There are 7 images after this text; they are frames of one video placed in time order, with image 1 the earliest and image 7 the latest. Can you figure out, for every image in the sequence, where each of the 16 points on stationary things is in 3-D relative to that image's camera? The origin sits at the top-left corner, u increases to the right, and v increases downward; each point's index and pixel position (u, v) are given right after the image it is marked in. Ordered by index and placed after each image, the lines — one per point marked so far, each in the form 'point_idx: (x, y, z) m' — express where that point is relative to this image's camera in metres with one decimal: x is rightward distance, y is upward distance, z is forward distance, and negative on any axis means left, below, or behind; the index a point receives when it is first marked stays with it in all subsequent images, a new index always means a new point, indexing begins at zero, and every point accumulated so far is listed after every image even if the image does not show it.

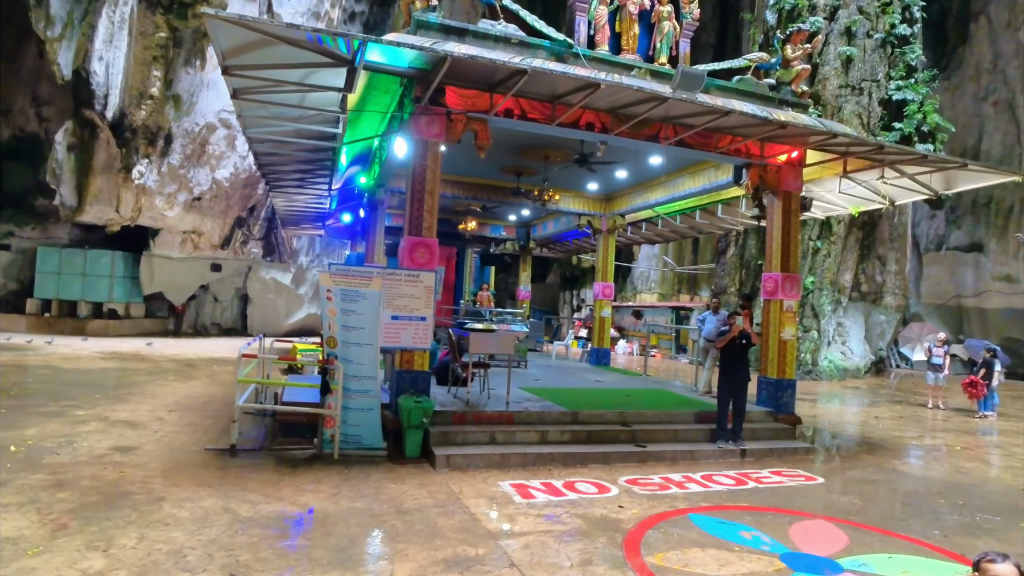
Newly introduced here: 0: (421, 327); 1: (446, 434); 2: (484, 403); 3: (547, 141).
0: (-1.0, -0.4, +6.4) m
1: (-0.7, -1.6, +6.2) m
2: (-0.3, -1.5, +7.2) m
3: (+0.6, +2.4, +9.2) m
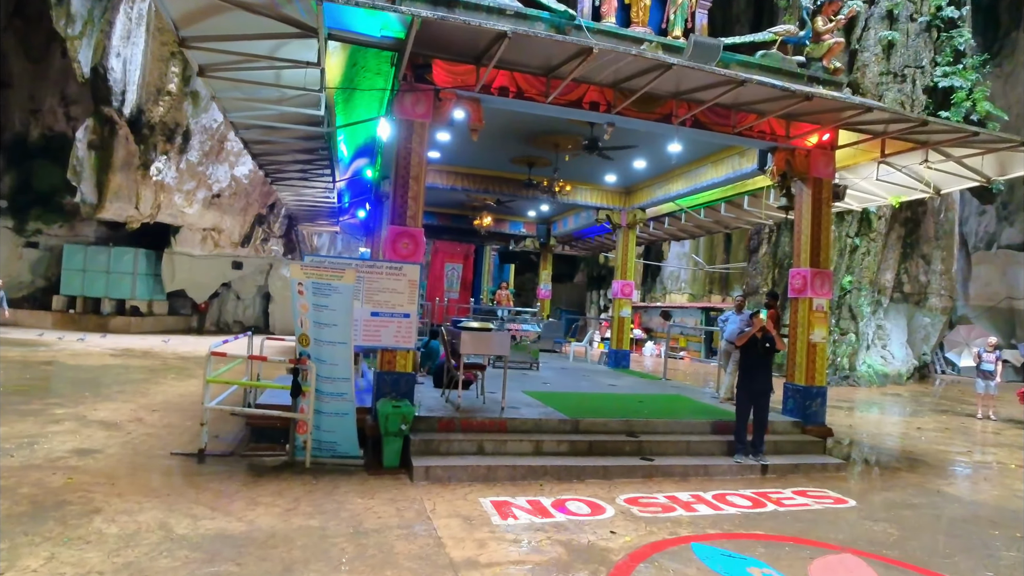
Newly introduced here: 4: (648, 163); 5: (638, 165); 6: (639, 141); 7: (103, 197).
0: (-1.1, -0.4, +5.9) m
1: (-0.8, -1.5, +5.6) m
2: (-0.4, -1.4, +6.6) m
3: (+0.6, +2.5, +8.6) m
4: (+2.6, +2.3, +10.7) m
5: (+2.4, +2.3, +10.9) m
6: (+2.0, +2.3, +9.0) m
7: (-12.7, +2.8, +17.8) m
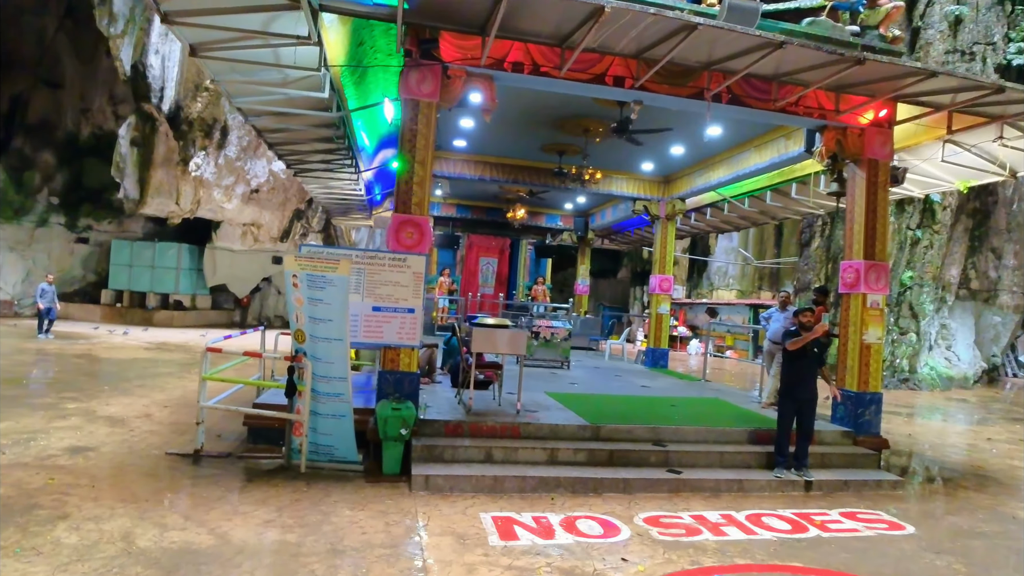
0: (-1.0, -0.3, +5.4) m
1: (-0.7, -1.5, +5.2) m
2: (-0.2, -1.3, +6.2) m
3: (+0.9, +2.6, +8.0) m
4: (+3.0, +2.4, +10.0) m
5: (+2.9, +2.4, +10.2) m
6: (+2.3, +2.4, +8.3) m
7: (-11.7, +3.0, +18.2) m
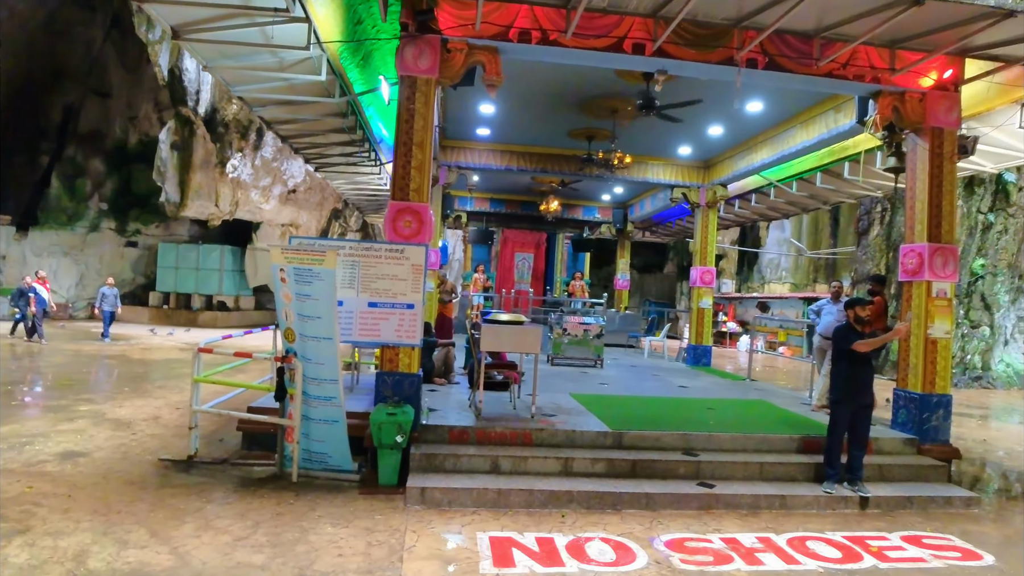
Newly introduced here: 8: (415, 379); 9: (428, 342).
0: (-0.9, -0.3, +5.0) m
1: (-0.7, -1.4, +4.8) m
2: (-0.1, -1.3, +5.7) m
3: (+1.2, +2.6, +7.4) m
4: (+3.4, +2.6, +9.2) m
5: (+3.3, +2.6, +9.4) m
6: (+2.5, +2.5, +7.6) m
7: (-10.6, +3.0, +18.6) m
8: (-0.9, -0.8, +5.1) m
9: (-1.0, -0.7, +7.1) m
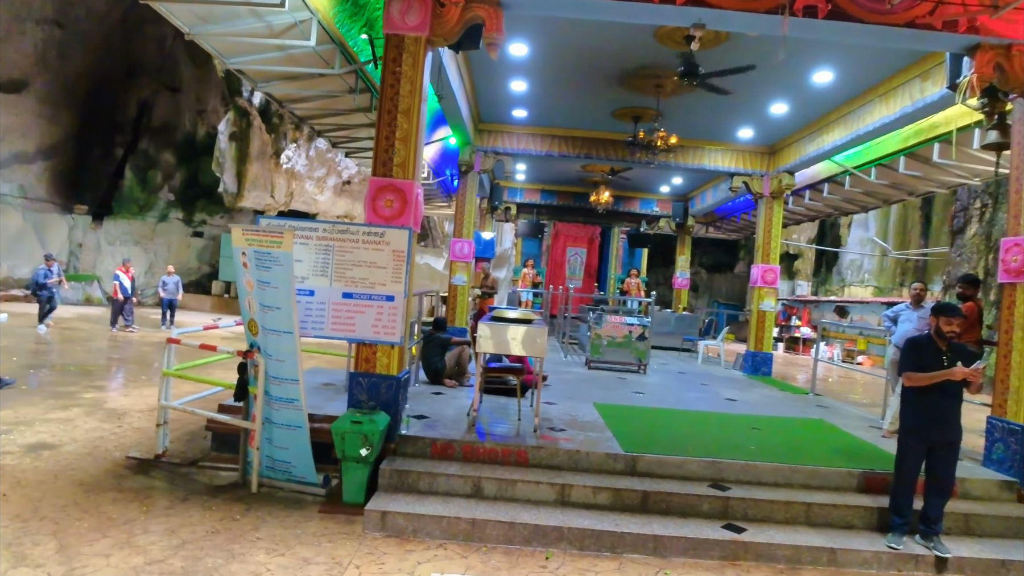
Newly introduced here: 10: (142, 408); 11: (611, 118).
0: (-1.0, -0.2, +4.4) m
1: (-0.8, -1.3, +4.1) m
2: (-0.1, -1.2, +5.0) m
3: (+1.5, +2.7, +6.5) m
4: (+3.9, +2.5, +8.0) m
5: (+3.8, +2.6, +8.2) m
6: (+2.8, +2.5, +6.5) m
7: (-8.9, +3.4, +19.0) m
8: (-0.9, -0.7, +4.5) m
9: (-0.8, -0.6, +6.5) m
10: (-4.2, -1.3, +6.5) m
11: (+1.6, +2.8, +9.5) m
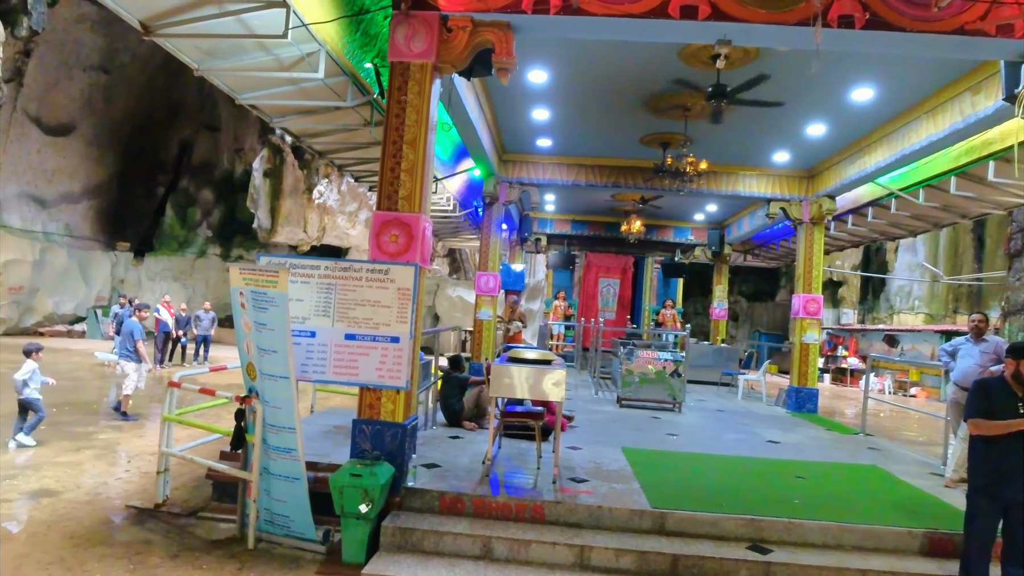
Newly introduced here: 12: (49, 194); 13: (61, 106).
0: (-0.9, -0.5, +4.1) m
1: (-0.7, -1.6, +3.8) m
2: (+0.1, -1.5, +4.6) m
3: (+1.7, +2.3, +6.2) m
4: (+4.2, +2.1, +7.6) m
5: (+4.1, +2.1, +7.8) m
6: (+3.0, +2.2, +6.1) m
7: (-8.0, +2.2, +19.3) m
8: (-0.8, -1.0, +4.2) m
9: (-0.6, -1.0, +6.2) m
10: (-3.9, -1.8, +6.3) m
11: (+2.0, +2.3, +9.2) m
12: (-13.7, +2.8, +17.0) m
13: (-12.9, +5.2, +16.4) m
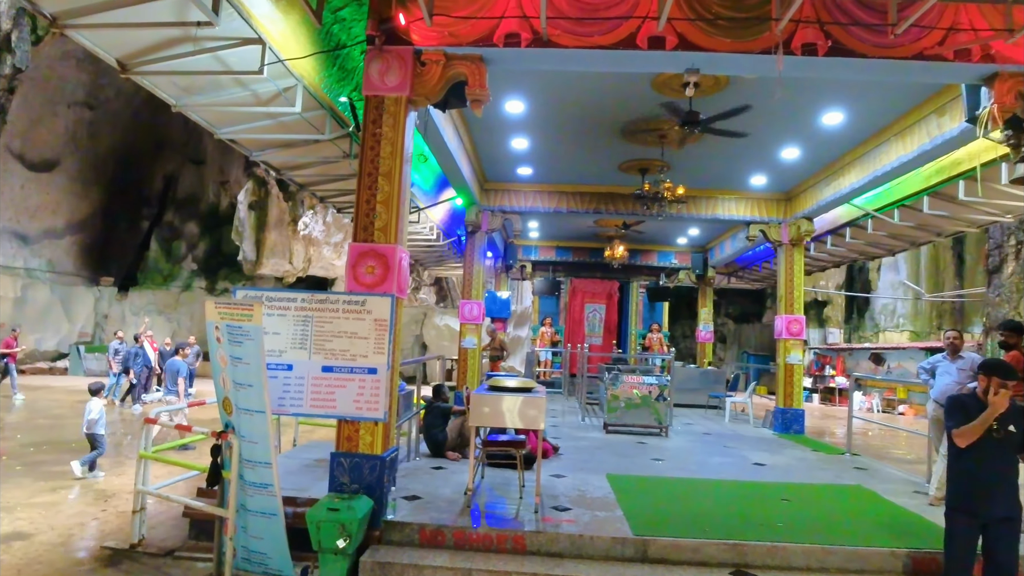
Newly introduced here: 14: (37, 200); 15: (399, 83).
0: (-1.0, -0.7, +4.1) m
1: (-0.8, -1.8, +3.7) m
2: (-0.1, -1.7, +4.5) m
3: (+1.4, +2.1, +6.4) m
4: (+3.9, +1.9, +7.8) m
5: (+3.8, +1.8, +8.0) m
6: (+2.8, +1.9, +6.3) m
7: (-8.4, +1.1, +19.2) m
8: (-0.9, -1.2, +4.1) m
9: (-0.8, -1.3, +6.2) m
10: (-4.1, -2.1, +6.2) m
11: (+1.7, +1.9, +9.4) m
12: (-14.1, +1.7, +16.8) m
13: (-13.4, +4.2, +16.4) m
14: (-13.9, +2.6, +16.8) m
15: (-0.8, +1.5, +4.4) m
